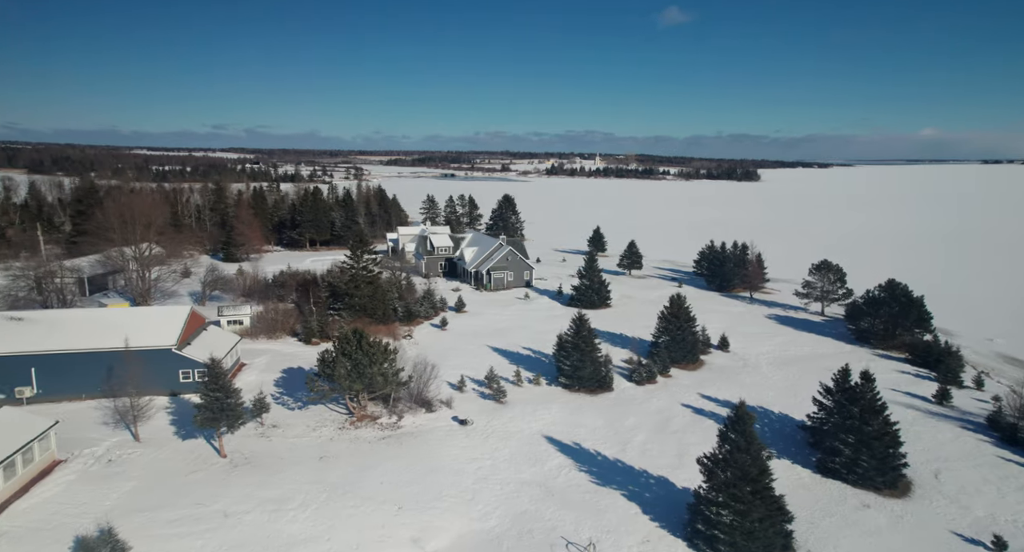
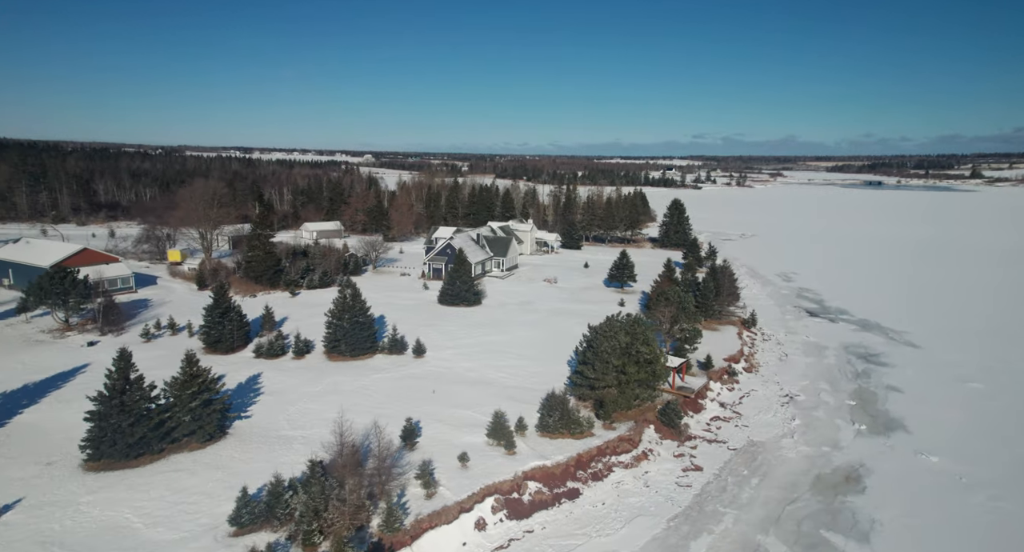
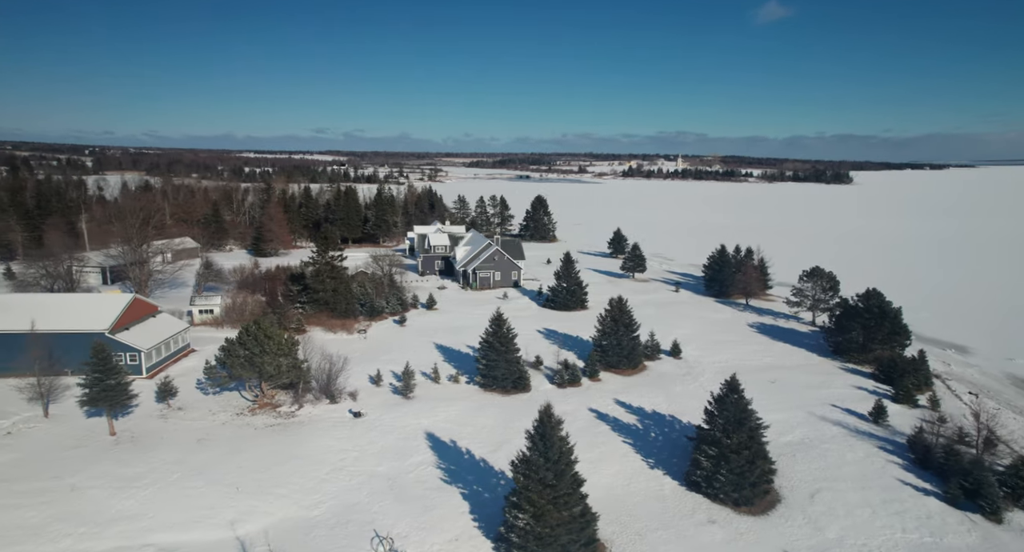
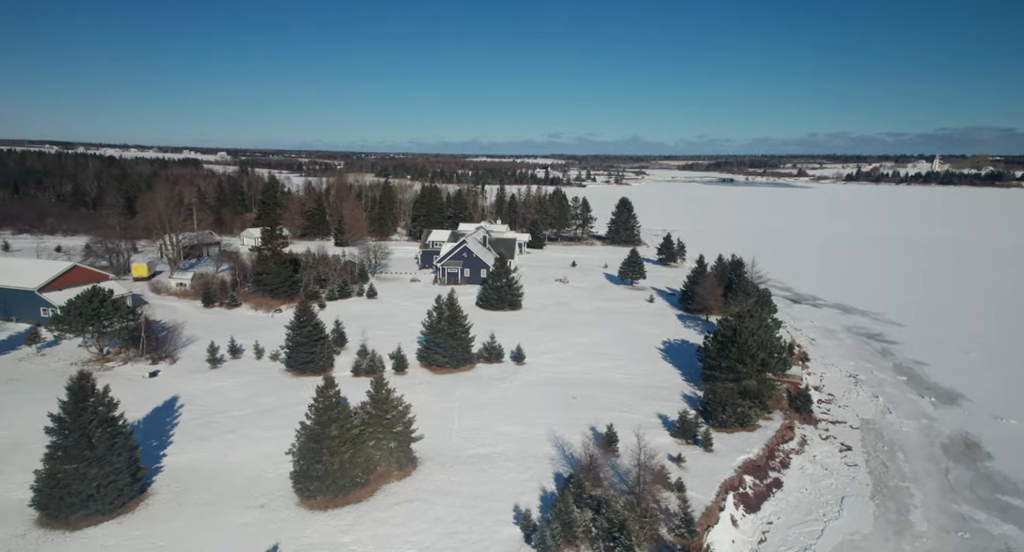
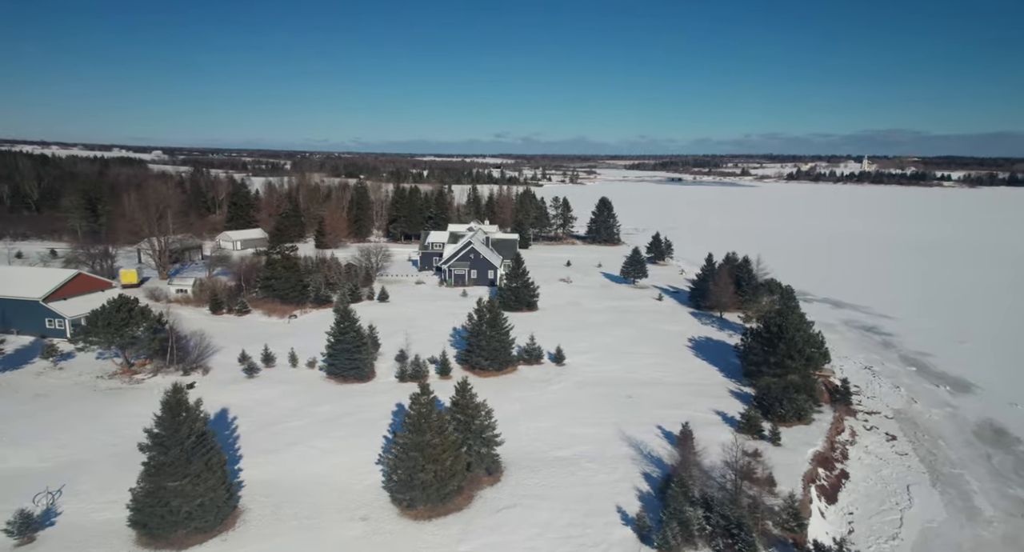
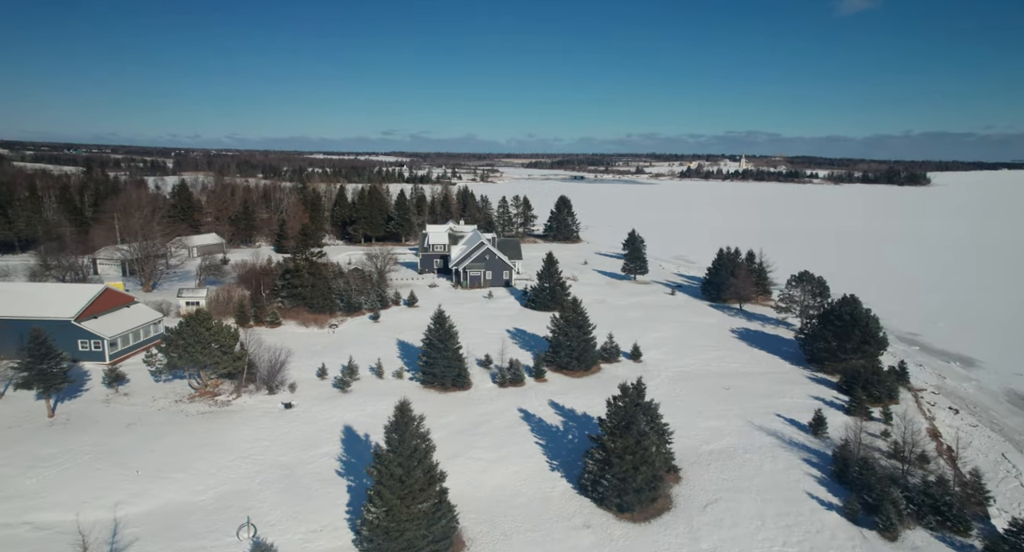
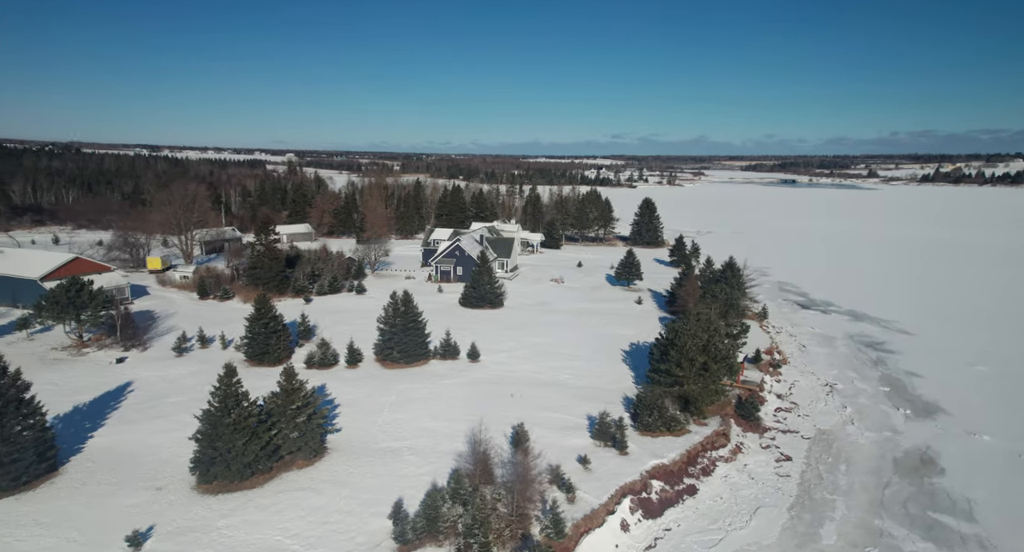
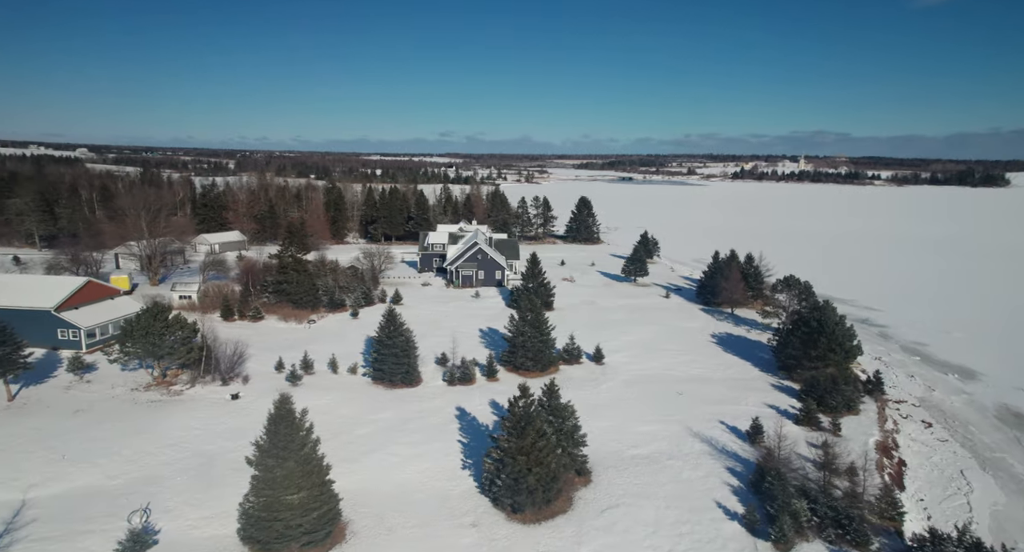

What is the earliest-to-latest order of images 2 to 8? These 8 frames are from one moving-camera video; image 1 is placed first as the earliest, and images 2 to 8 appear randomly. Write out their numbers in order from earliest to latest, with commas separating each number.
3, 6, 8, 5, 4, 7, 2
